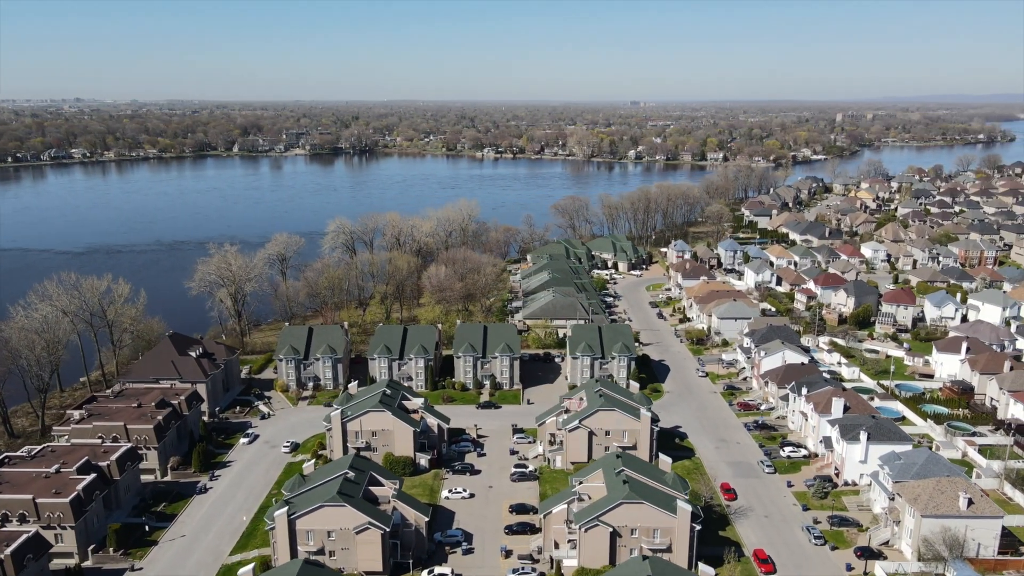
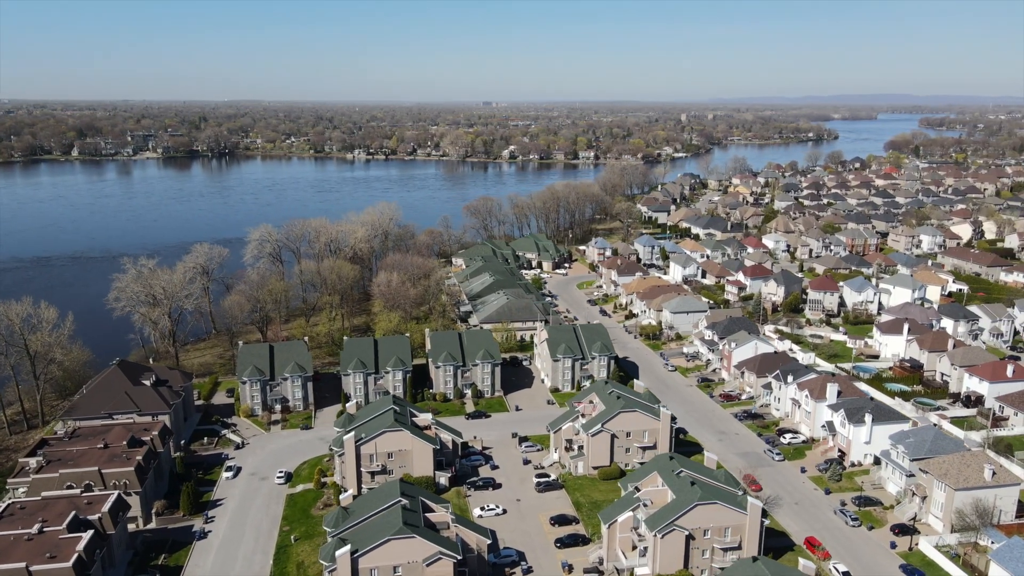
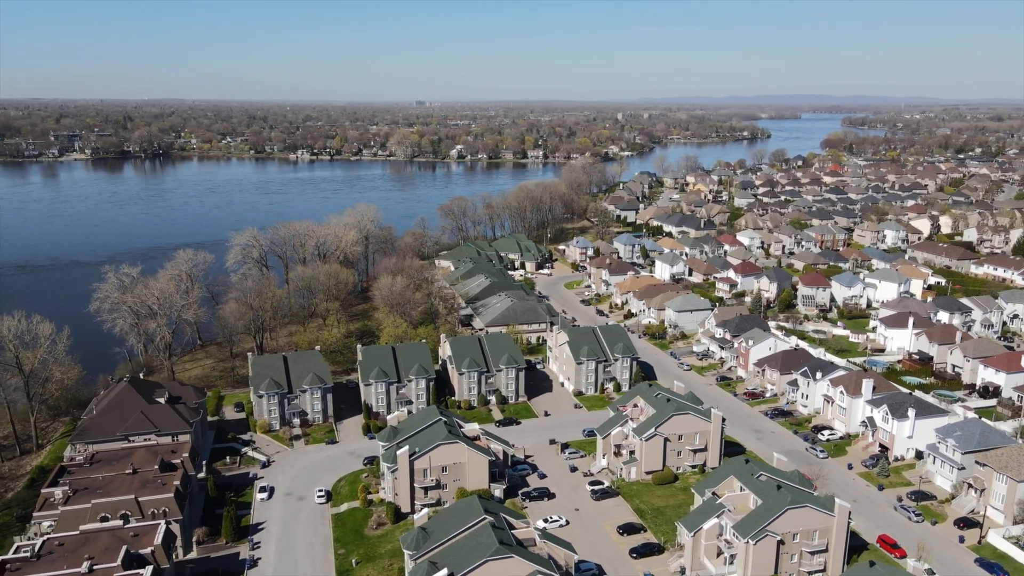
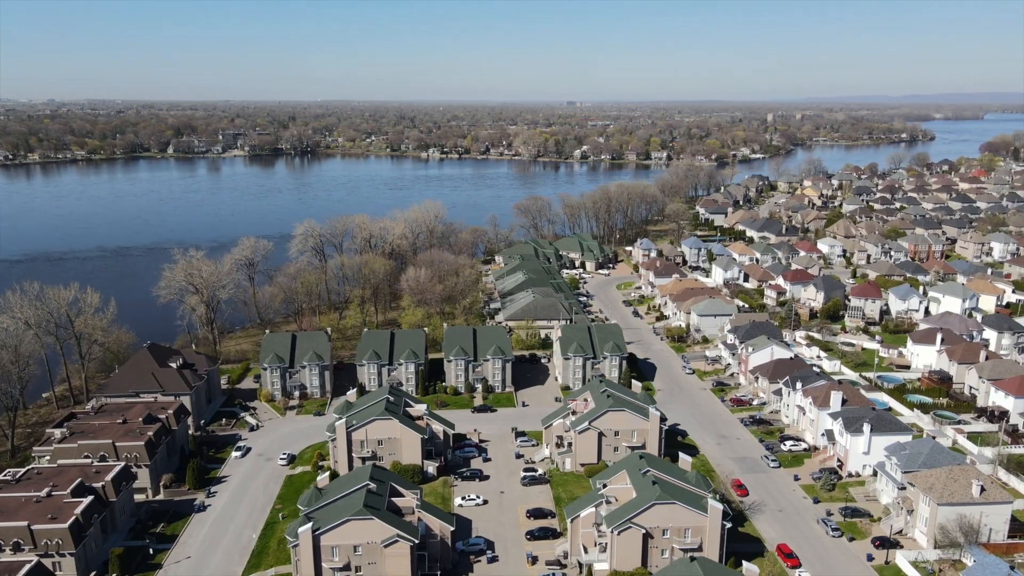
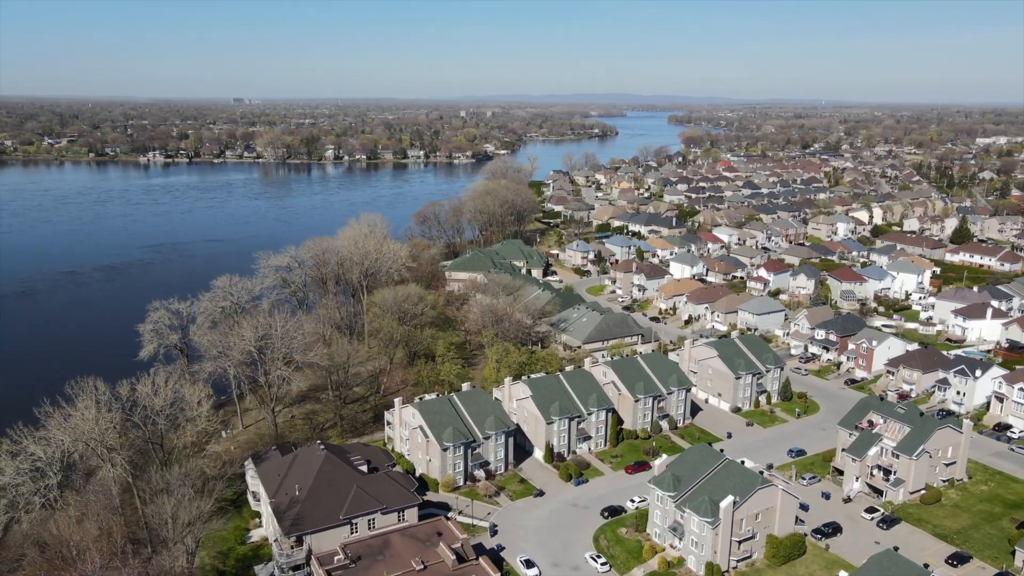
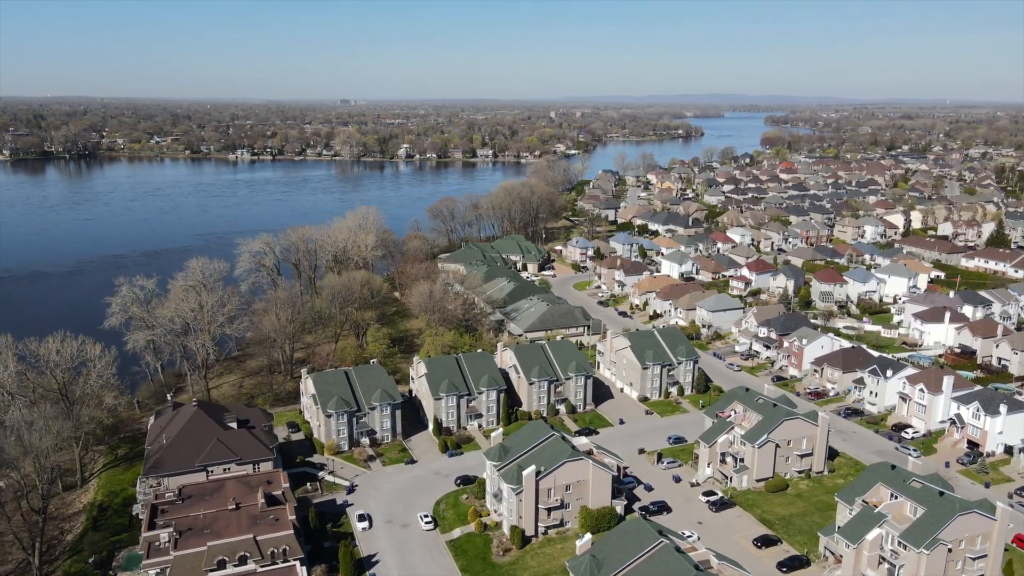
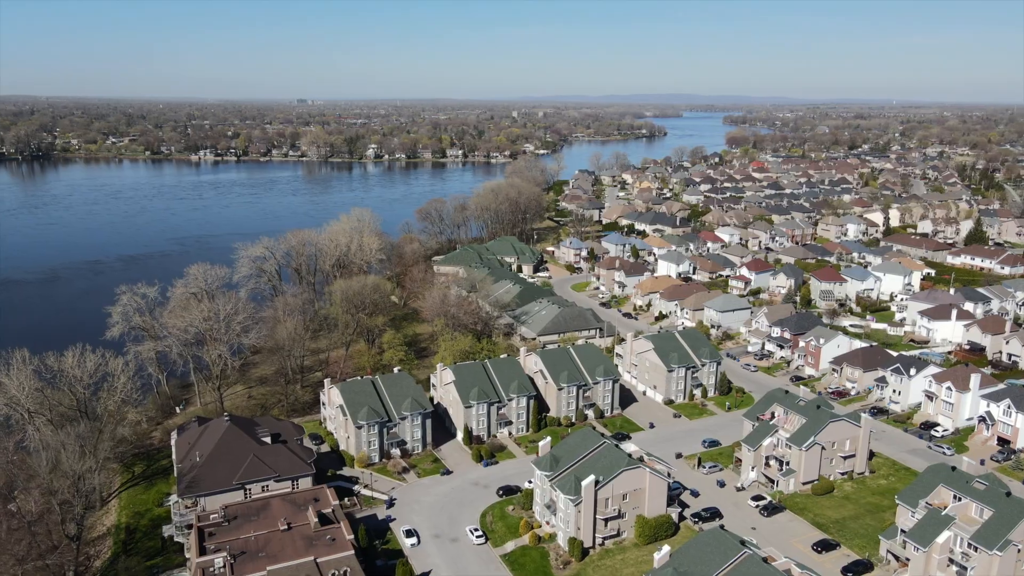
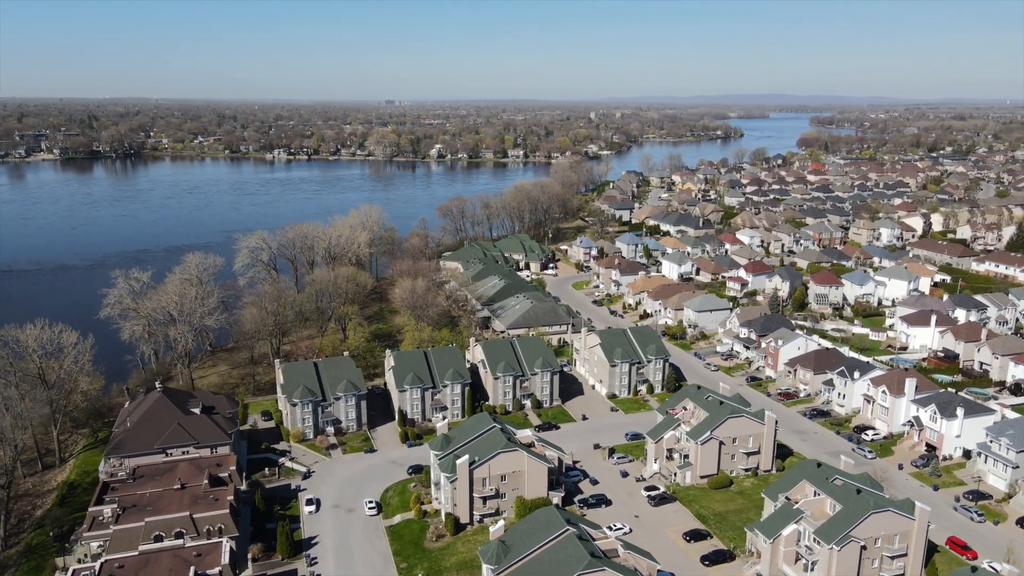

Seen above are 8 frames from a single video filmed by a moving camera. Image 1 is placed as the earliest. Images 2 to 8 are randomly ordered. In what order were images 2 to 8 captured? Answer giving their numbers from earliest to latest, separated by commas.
4, 2, 3, 8, 6, 7, 5
